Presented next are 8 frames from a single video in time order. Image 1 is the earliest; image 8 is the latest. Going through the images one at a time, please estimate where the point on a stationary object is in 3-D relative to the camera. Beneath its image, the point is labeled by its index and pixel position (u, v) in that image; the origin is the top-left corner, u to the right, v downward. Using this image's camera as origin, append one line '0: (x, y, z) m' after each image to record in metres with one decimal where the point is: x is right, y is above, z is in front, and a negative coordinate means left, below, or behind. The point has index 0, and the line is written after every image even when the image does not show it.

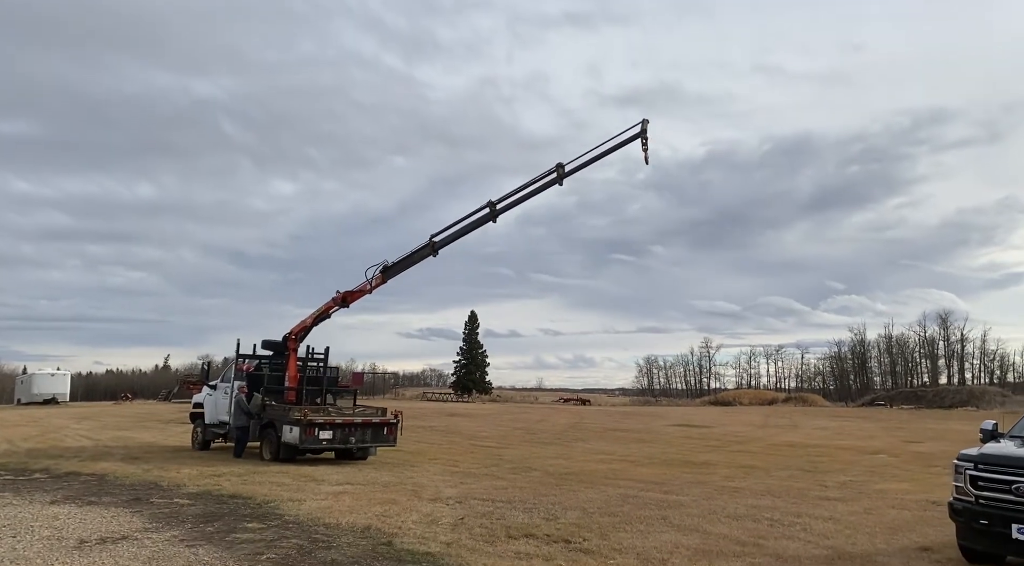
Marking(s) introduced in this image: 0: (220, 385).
0: (-7.9, -2.7, +19.2) m
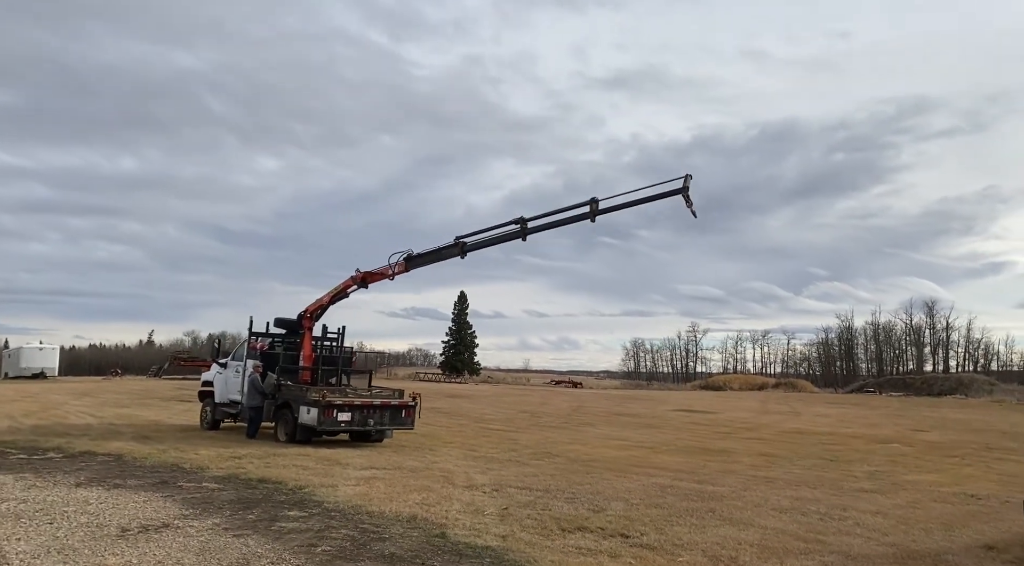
0: (-7.4, -2.1, +18.9) m
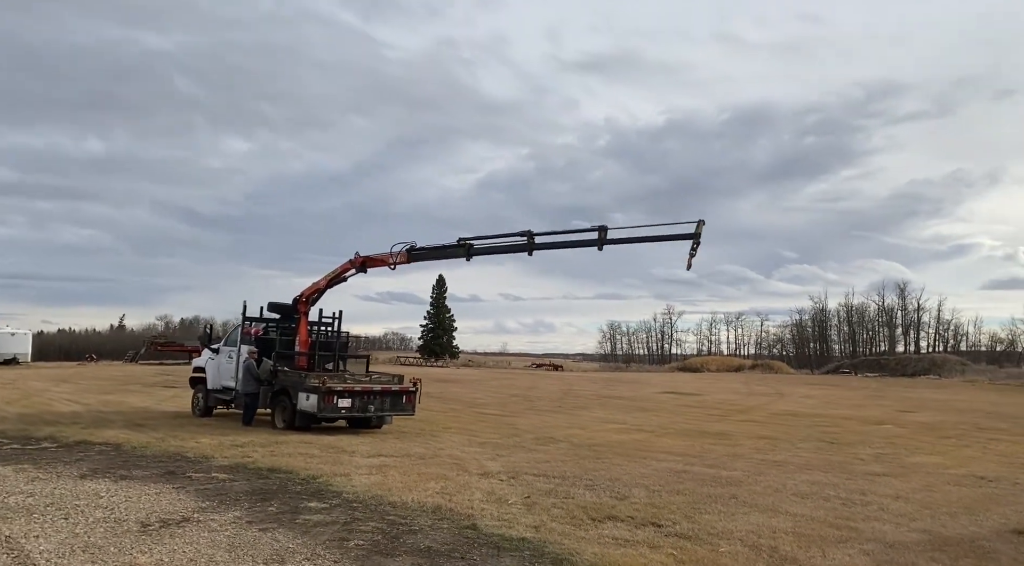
0: (-7.5, -1.7, +18.5) m
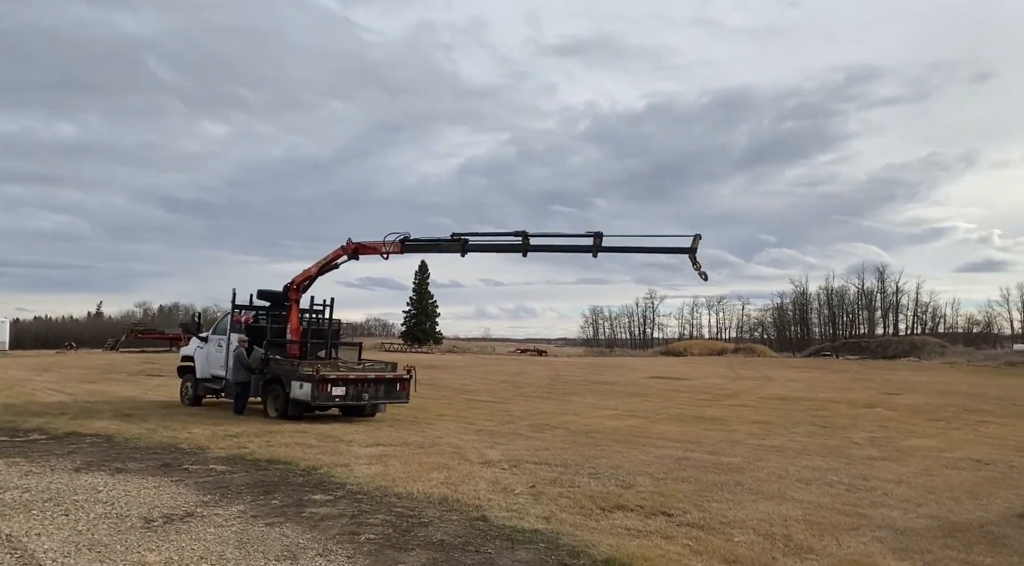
0: (-7.6, -1.4, +18.3) m
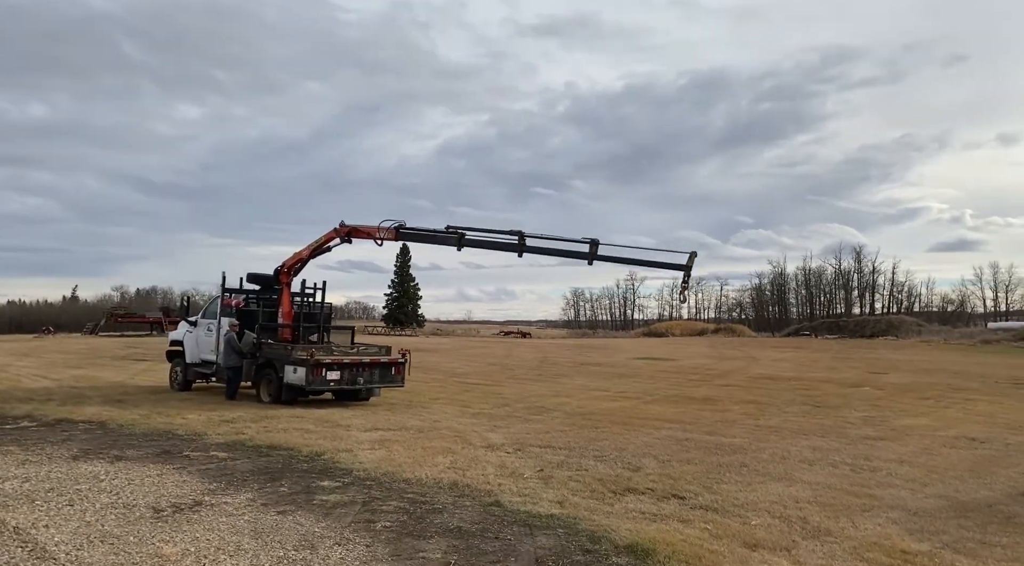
0: (-7.8, -0.9, +18.0) m
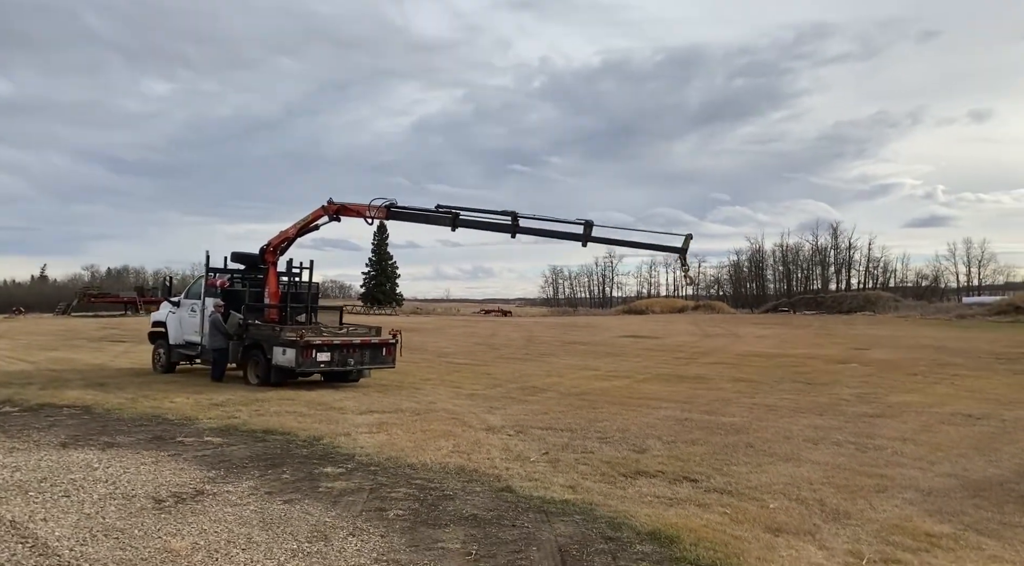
0: (-8.0, -0.5, +17.6) m
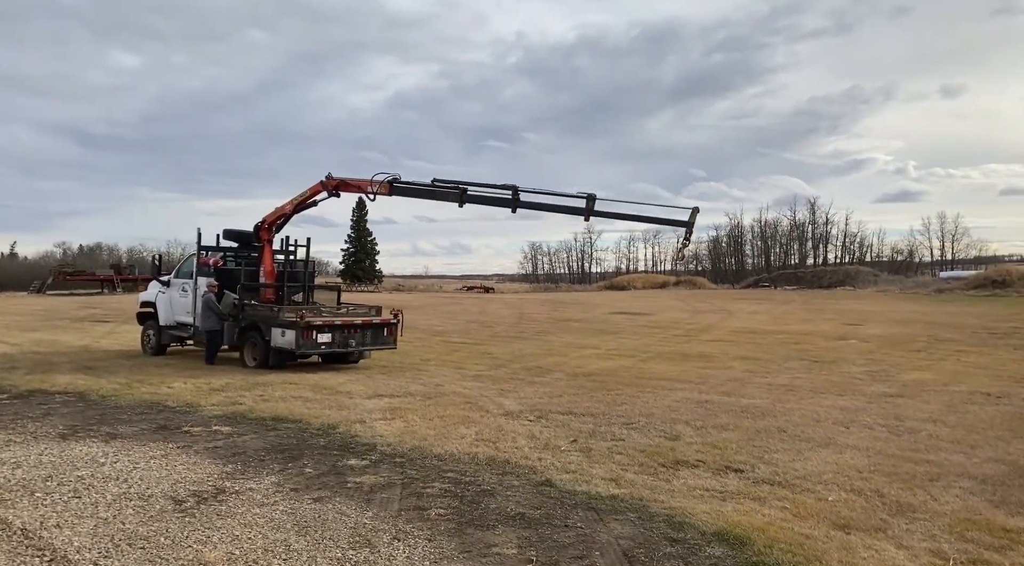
0: (-8.0, 0.0, +17.0) m
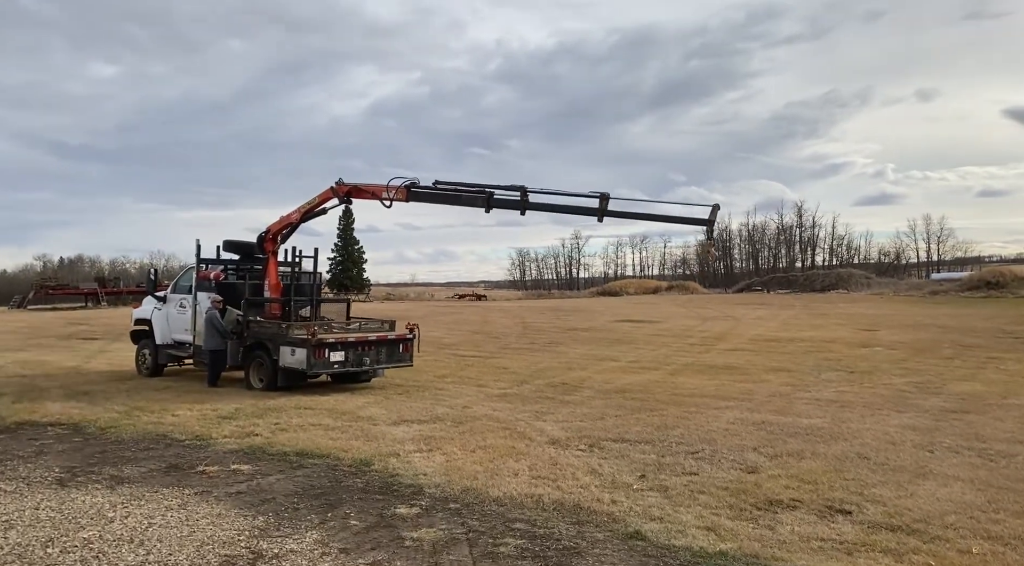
0: (-7.5, -0.3, +16.0) m
